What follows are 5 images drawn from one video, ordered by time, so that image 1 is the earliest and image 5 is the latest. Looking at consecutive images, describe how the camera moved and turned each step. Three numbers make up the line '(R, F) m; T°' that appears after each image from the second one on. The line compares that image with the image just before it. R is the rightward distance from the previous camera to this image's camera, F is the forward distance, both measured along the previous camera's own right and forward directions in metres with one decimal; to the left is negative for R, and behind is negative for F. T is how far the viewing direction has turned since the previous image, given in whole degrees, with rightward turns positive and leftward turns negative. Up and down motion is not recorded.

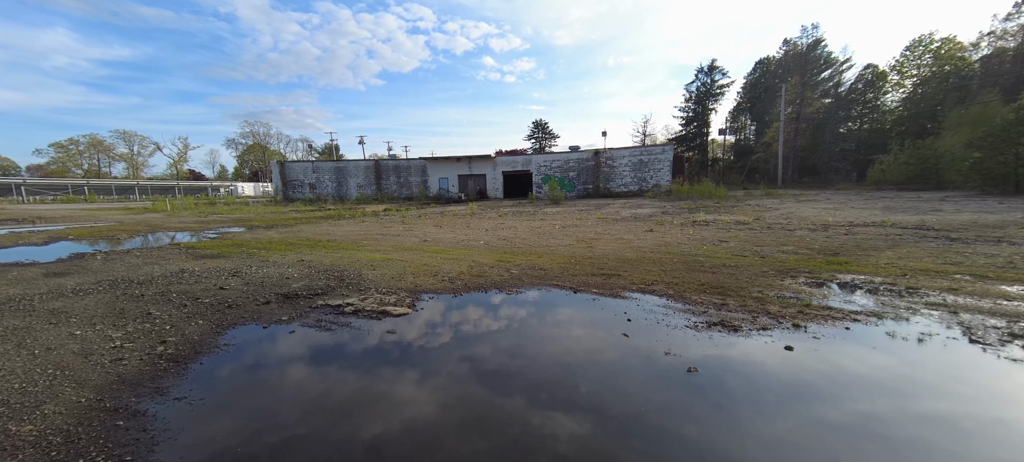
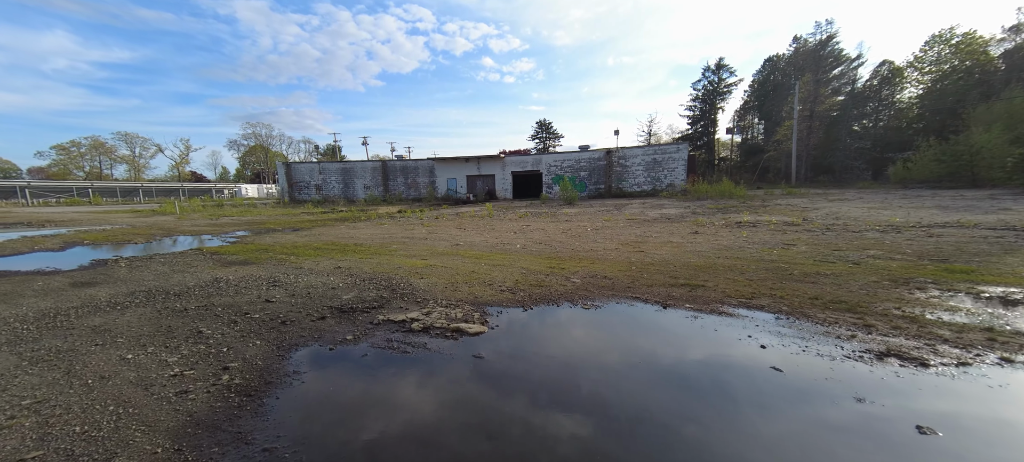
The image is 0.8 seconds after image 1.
(-0.6, +0.3) m; -1°
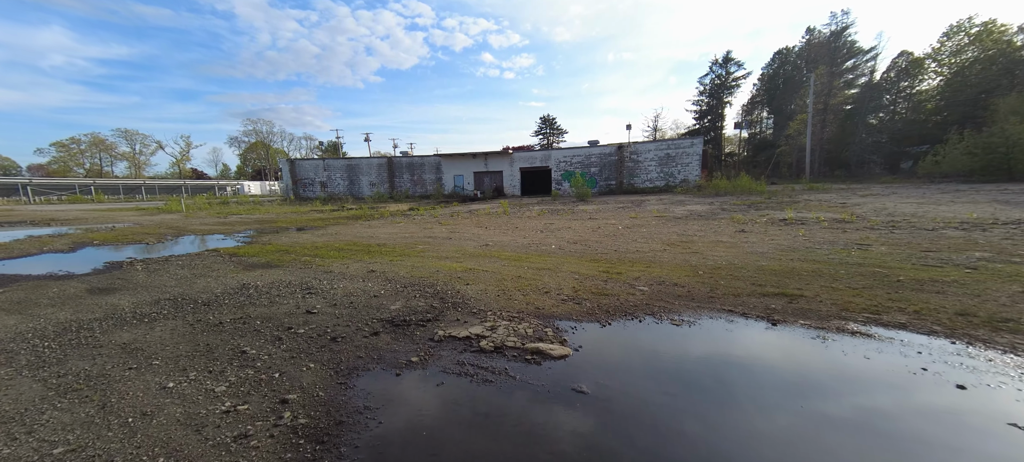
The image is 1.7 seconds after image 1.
(-0.5, +0.3) m; -1°
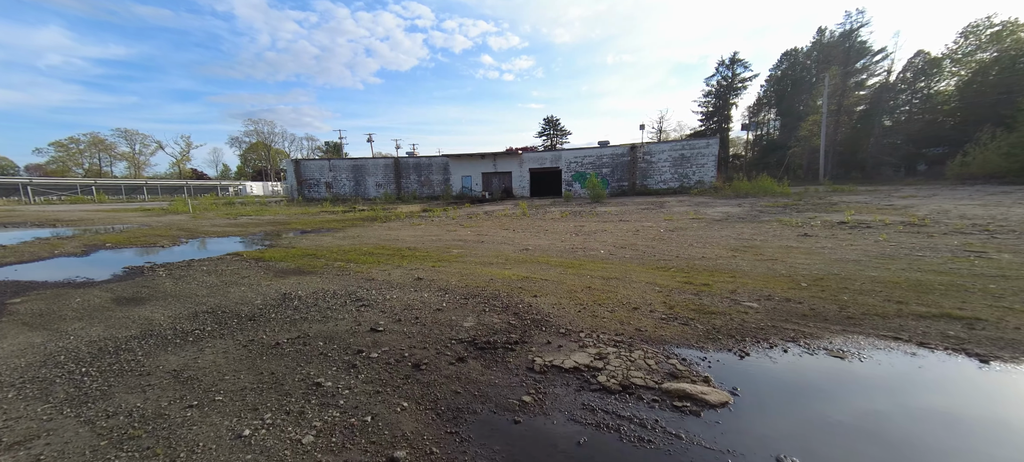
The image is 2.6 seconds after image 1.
(-0.7, +0.4) m; -1°
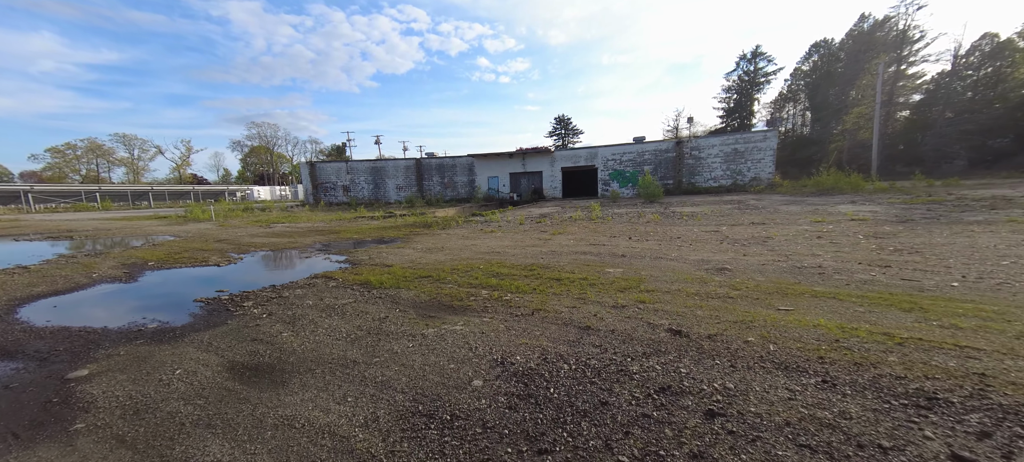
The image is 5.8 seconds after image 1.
(-2.4, +1.6) m; -3°
